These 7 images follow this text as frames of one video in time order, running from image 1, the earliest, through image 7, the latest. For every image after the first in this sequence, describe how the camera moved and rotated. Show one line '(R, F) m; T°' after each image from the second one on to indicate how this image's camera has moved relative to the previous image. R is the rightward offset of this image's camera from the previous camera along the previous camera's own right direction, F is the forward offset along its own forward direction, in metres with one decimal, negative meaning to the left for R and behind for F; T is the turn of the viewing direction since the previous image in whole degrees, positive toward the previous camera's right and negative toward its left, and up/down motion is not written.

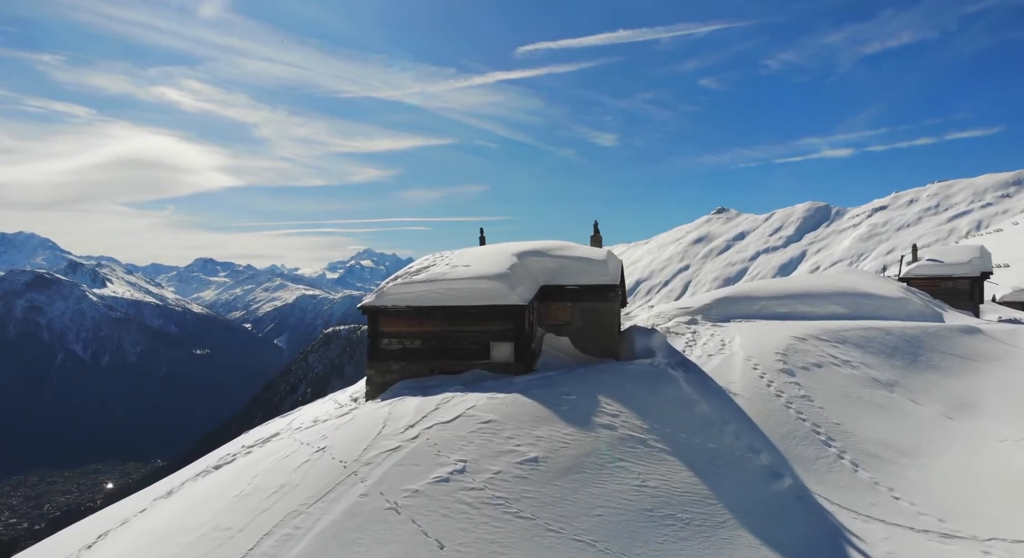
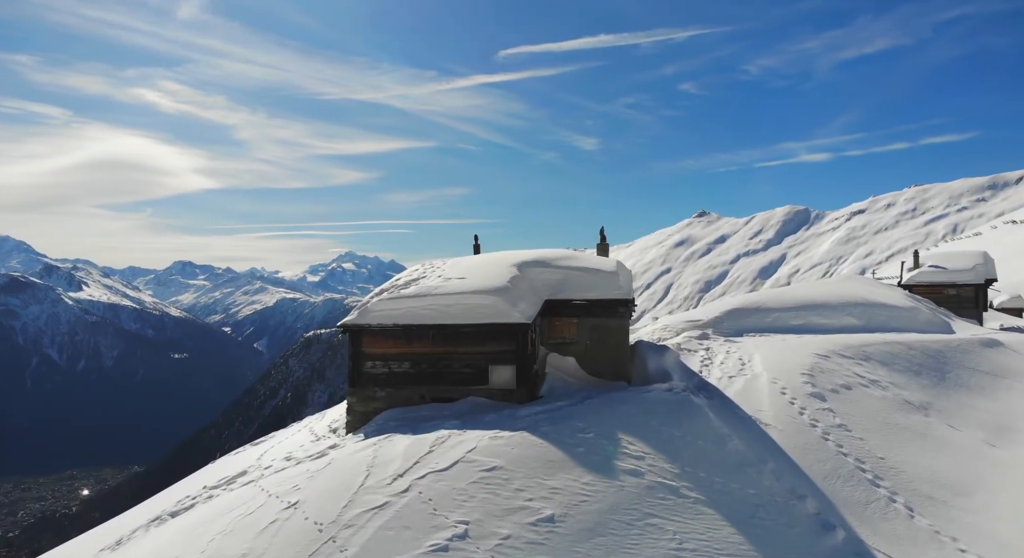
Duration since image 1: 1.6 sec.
(-0.5, +2.4) m; +1°
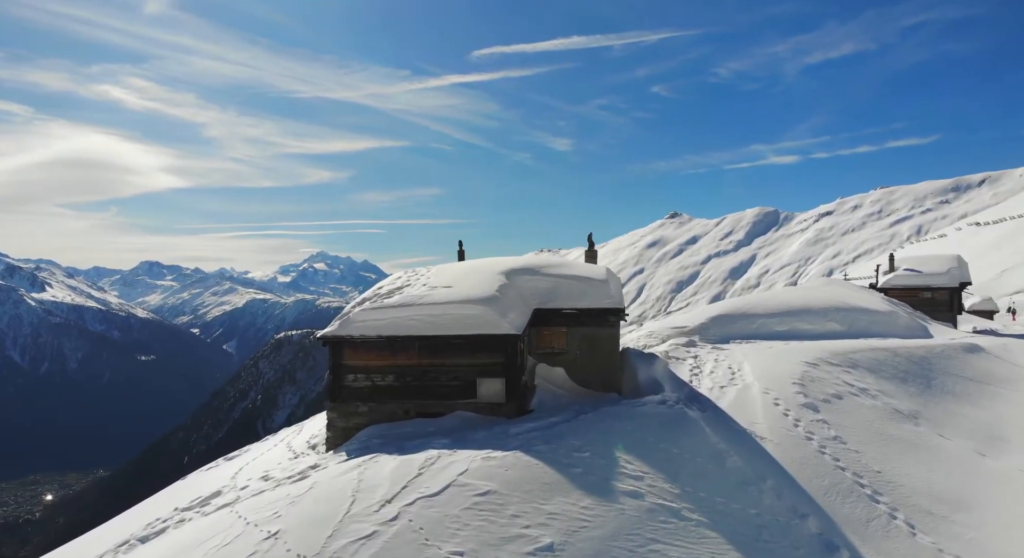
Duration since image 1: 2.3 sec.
(-0.4, +0.7) m; +2°
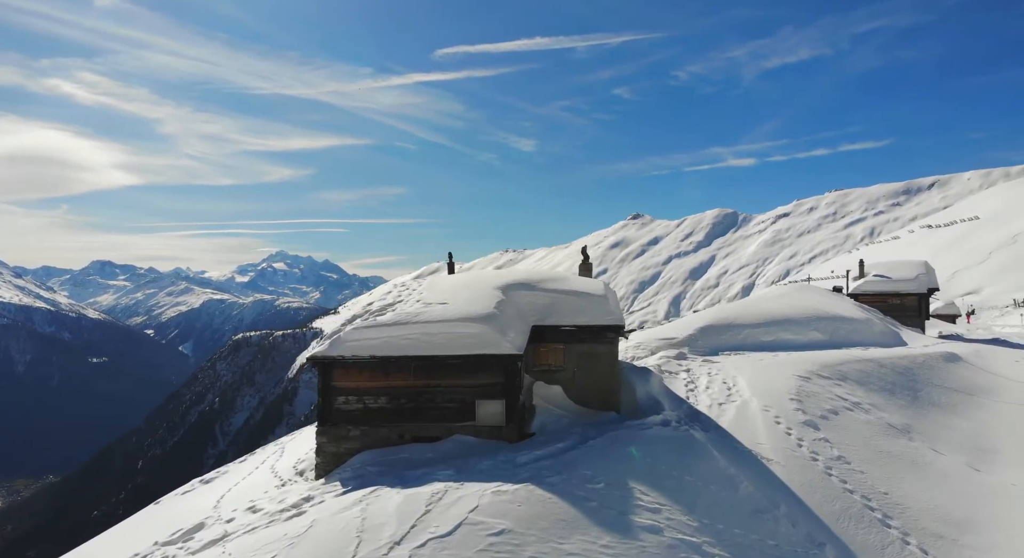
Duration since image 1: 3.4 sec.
(-0.9, +0.7) m; +3°
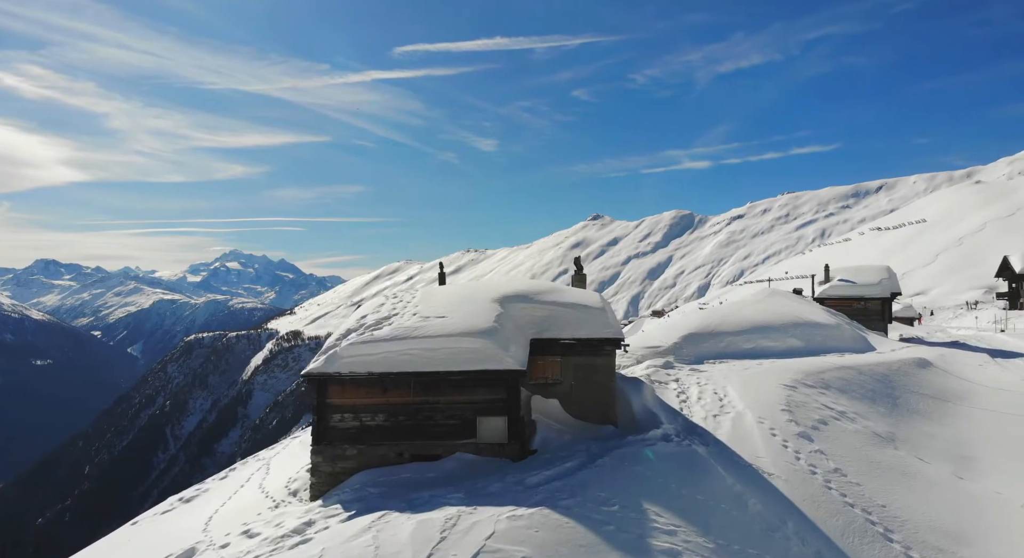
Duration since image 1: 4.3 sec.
(-1.0, +0.3) m; +3°
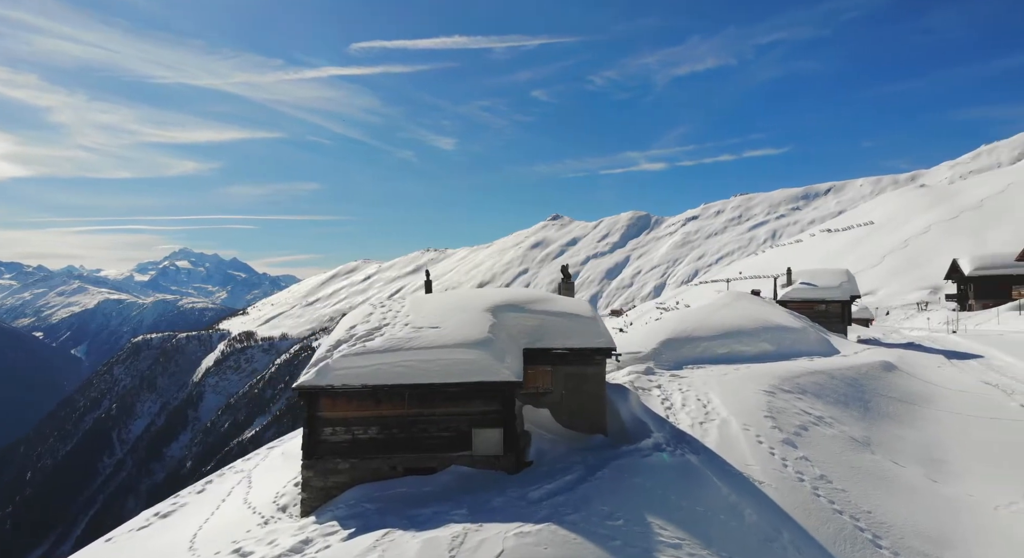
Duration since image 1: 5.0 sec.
(-0.9, +0.1) m; +4°
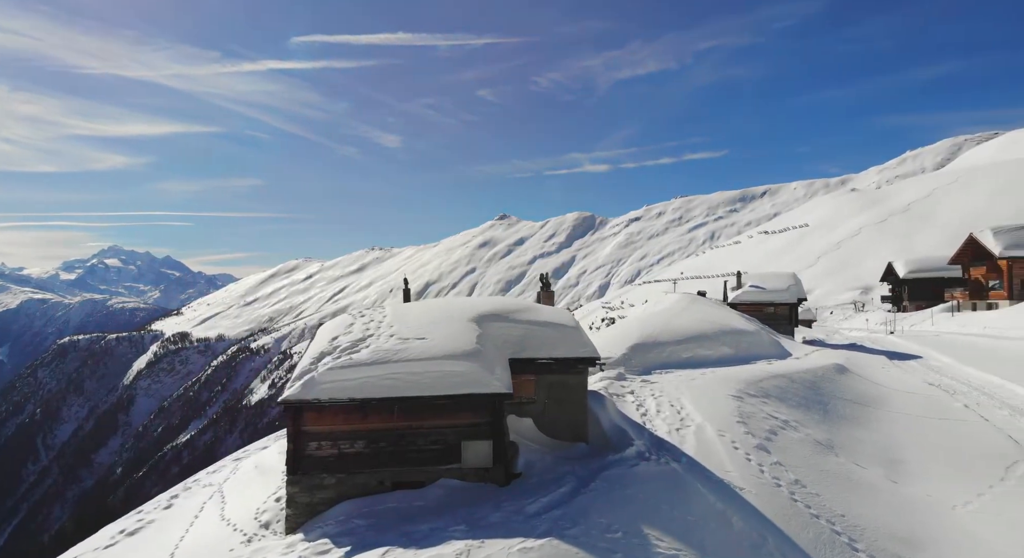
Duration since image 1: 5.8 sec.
(-1.1, 0.0) m; +5°
